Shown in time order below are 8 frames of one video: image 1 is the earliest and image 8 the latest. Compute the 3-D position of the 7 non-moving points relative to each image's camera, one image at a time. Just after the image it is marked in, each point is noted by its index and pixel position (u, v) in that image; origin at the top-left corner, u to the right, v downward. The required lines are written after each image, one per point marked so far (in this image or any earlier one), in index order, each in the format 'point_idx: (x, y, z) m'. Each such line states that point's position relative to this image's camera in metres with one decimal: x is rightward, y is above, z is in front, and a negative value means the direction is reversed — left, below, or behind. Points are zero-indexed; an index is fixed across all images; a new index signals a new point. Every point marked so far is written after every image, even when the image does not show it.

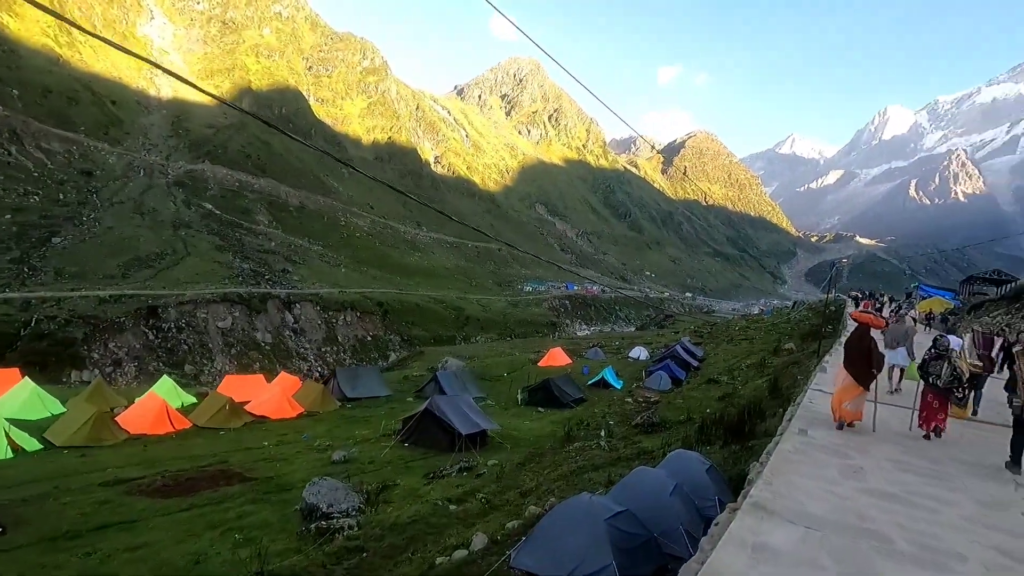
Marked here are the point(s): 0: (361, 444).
0: (-4.9, -5.0, +17.1) m
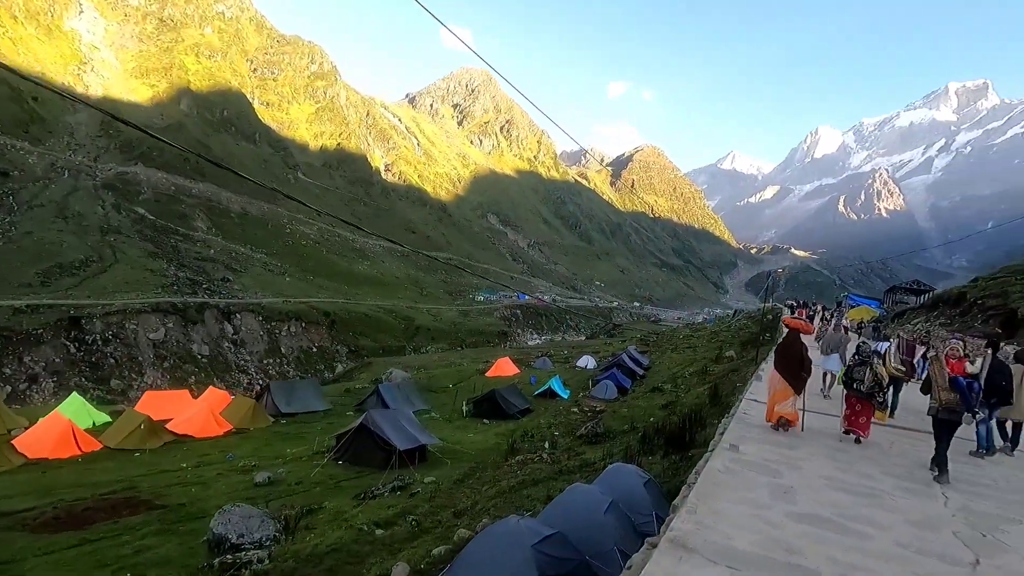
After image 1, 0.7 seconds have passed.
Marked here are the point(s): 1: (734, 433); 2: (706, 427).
0: (-6.7, -5.3, +16.1) m
1: (+4.2, -2.9, +10.5) m
2: (+5.0, -3.7, +14.1) m
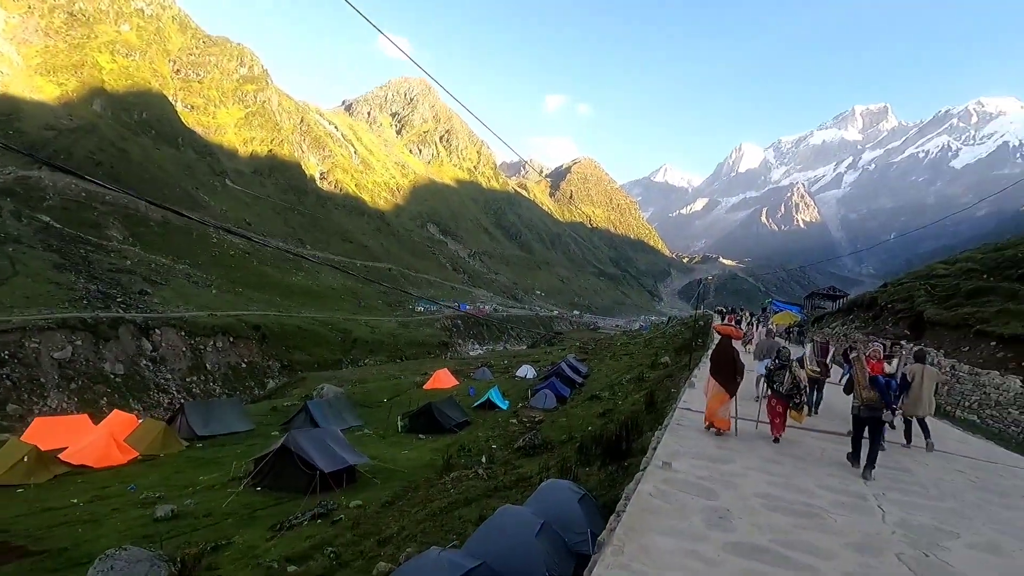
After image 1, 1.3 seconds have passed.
0: (-8.5, -5.6, +14.6) m
1: (+2.9, -3.0, +10.4) m
2: (+3.3, -3.9, +14.0) m
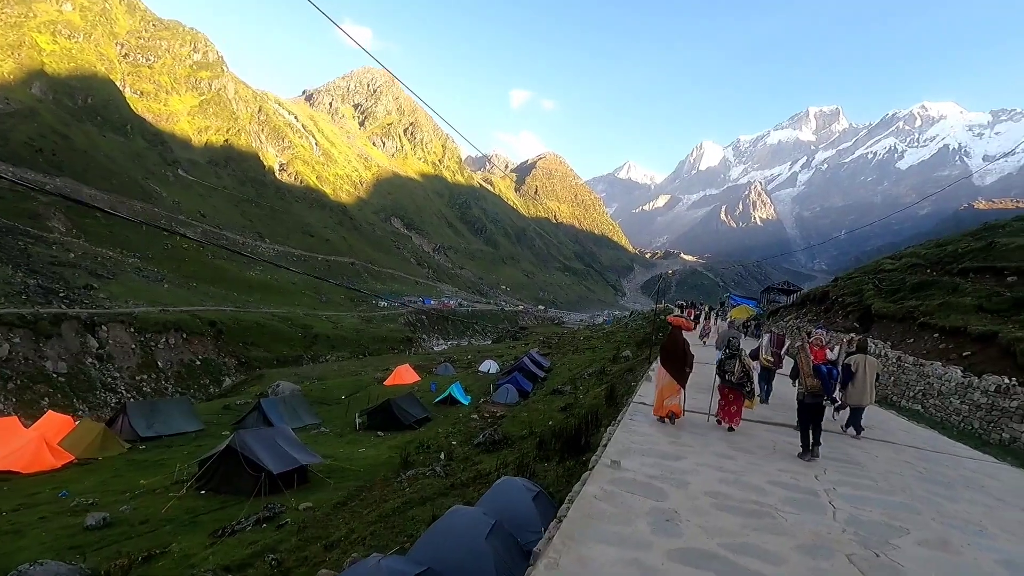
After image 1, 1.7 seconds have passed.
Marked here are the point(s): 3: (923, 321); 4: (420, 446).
0: (-9.6, -5.4, +13.8) m
1: (+2.0, -2.9, +10.2) m
2: (+2.2, -3.7, +13.9) m
3: (+14.2, -1.1, +18.4) m
4: (-3.4, -5.9, +20.0) m
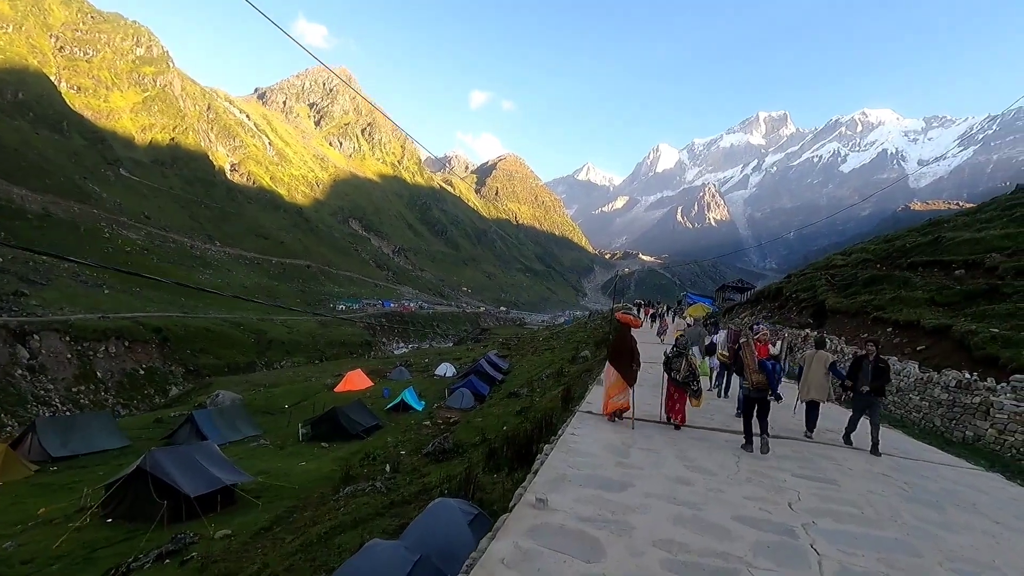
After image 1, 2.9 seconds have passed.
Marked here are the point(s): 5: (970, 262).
0: (-10.8, -5.5, +12.1) m
1: (+1.0, -2.8, +9.4) m
2: (+0.9, -3.6, +13.0) m
3: (+12.6, -1.0, +18.4) m
4: (-5.1, -5.9, +18.8) m
5: (+16.8, +1.0, +19.2) m
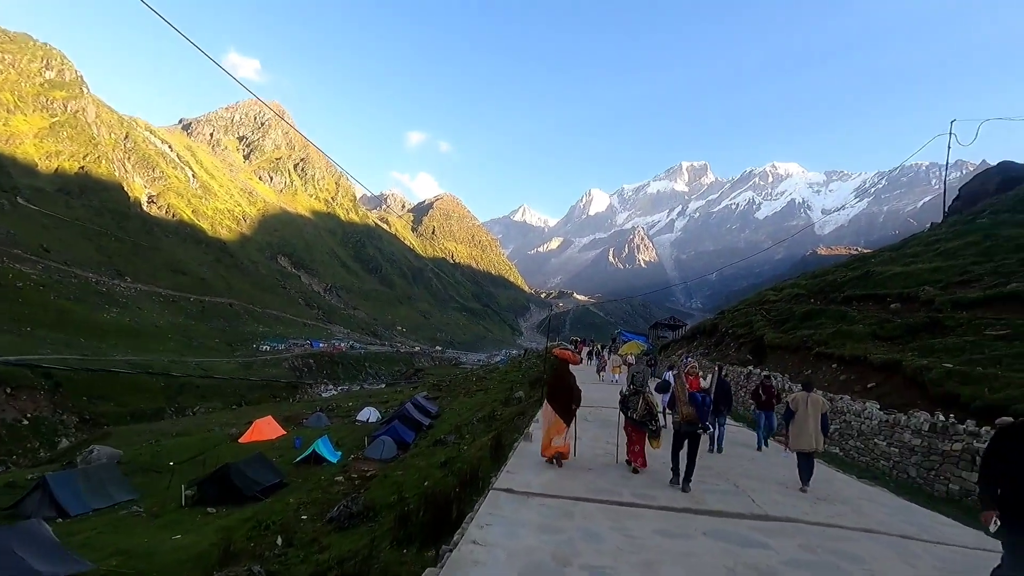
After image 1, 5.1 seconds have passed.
0: (-12.4, -6.0, +8.5) m
1: (-0.3, -3.2, +7.4) m
2: (-0.8, -4.3, +11.0) m
3: (+10.1, -2.1, +17.9) m
4: (-7.5, -7.0, +15.7) m
5: (+14.3, -0.2, +19.3) m
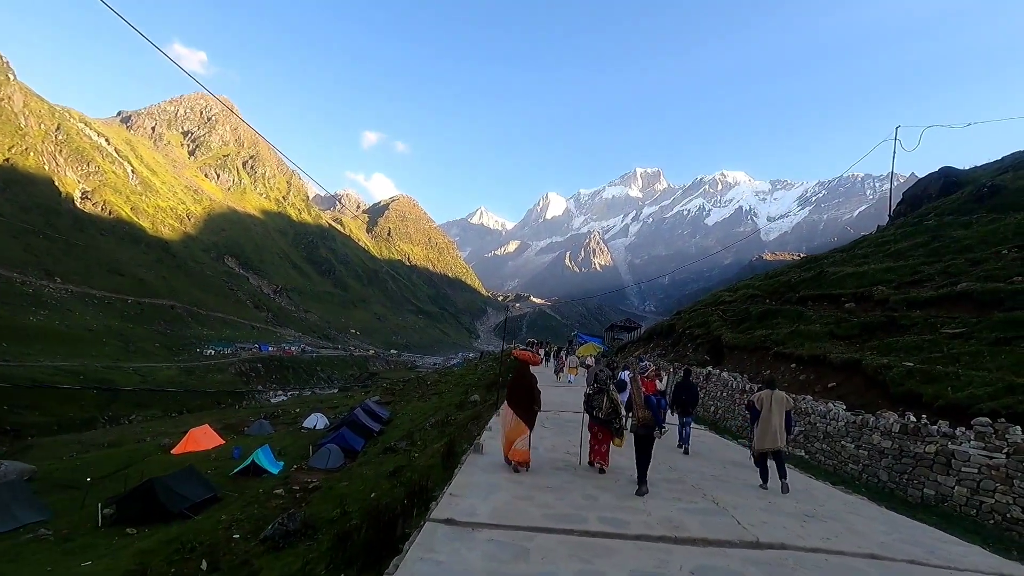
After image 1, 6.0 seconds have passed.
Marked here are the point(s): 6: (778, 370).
0: (-13.1, -5.9, +6.6) m
1: (-0.9, -3.1, +6.5) m
2: (-1.7, -4.2, +10.0) m
3: (+8.6, -2.1, +17.8) m
4: (-8.8, -6.9, +14.2) m
5: (+12.6, -0.3, +19.6) m
6: (+8.3, -2.6, +16.9) m
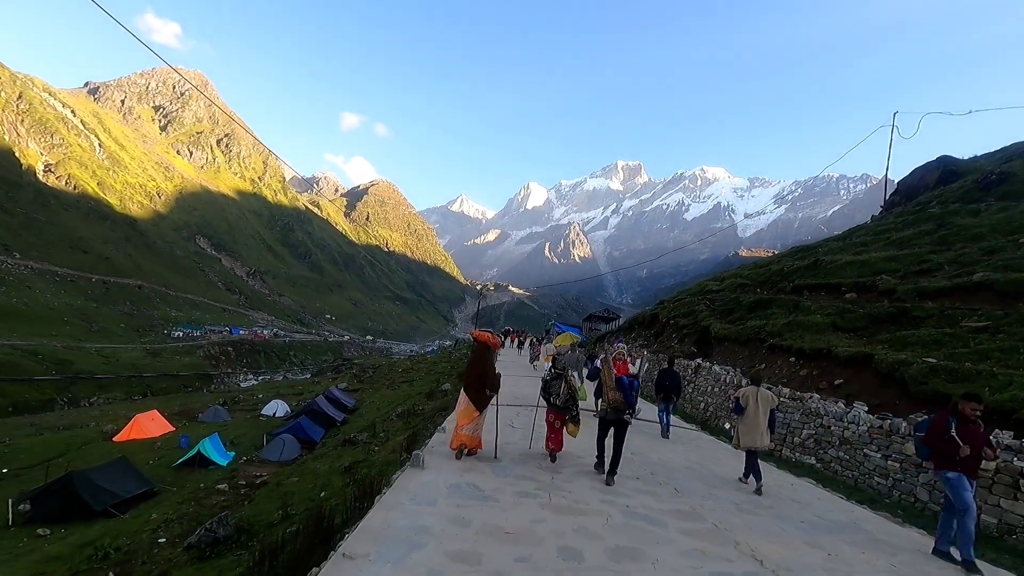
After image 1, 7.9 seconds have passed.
0: (-13.6, -5.1, +4.6) m
1: (-1.4, -2.7, +4.9) m
2: (-2.3, -3.8, +8.4) m
3: (+7.7, -1.7, +16.5) m
4: (-9.6, -6.1, +12.4) m
5: (+11.7, +0.1, +18.4) m
6: (+7.4, -2.2, +15.6) m
